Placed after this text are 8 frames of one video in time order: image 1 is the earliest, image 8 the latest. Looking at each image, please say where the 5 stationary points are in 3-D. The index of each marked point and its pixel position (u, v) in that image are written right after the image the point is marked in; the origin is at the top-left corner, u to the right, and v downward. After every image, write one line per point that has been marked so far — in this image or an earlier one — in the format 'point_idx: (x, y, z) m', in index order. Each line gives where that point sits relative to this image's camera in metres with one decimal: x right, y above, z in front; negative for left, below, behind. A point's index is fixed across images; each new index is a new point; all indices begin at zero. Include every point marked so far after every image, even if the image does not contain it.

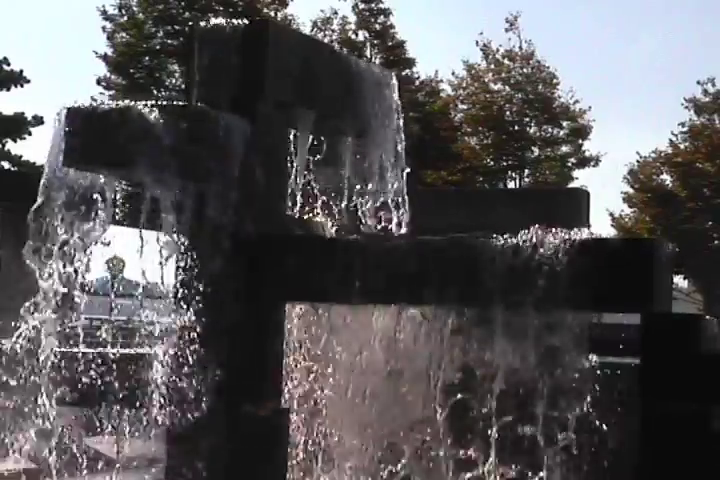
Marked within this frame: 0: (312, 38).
0: (-0.4, +1.6, +5.1) m
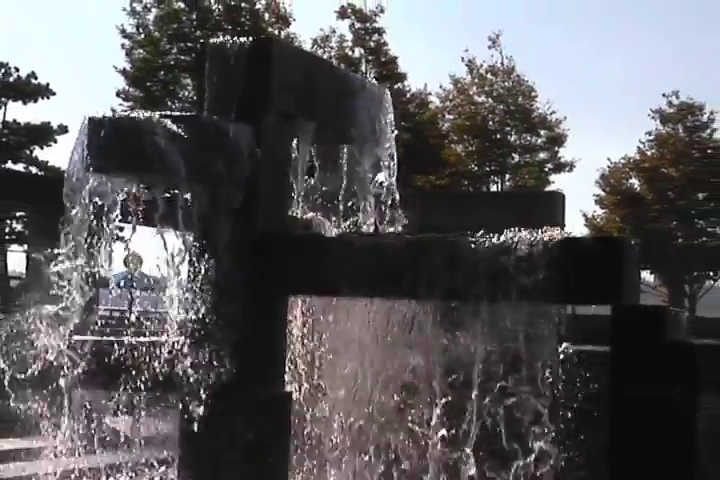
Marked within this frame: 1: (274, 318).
0: (-0.4, +1.6, +5.7) m
1: (-0.7, -0.6, +5.2) m
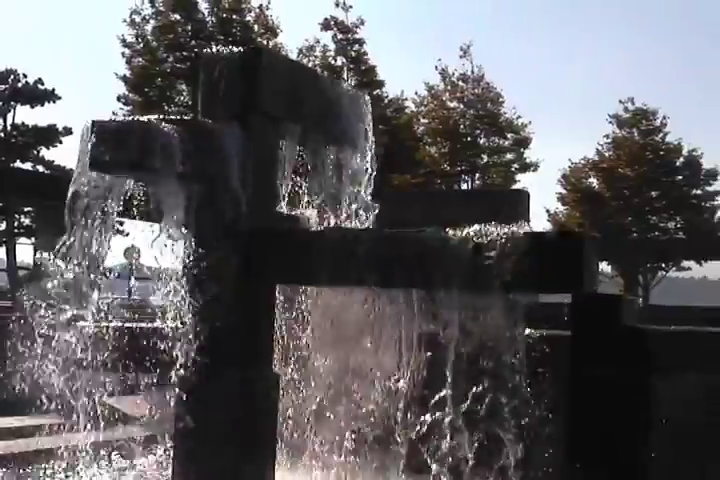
0: (-0.6, +1.6, +6.2) m
1: (-0.8, -0.6, +5.8) m
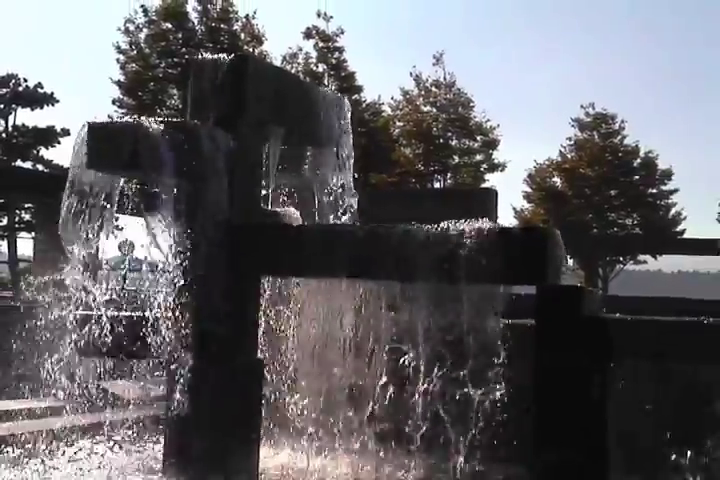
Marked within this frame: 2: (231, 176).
0: (-0.8, +1.7, +6.6) m
1: (-1.1, -0.5, +6.2) m
2: (-1.2, +0.6, +6.2) m
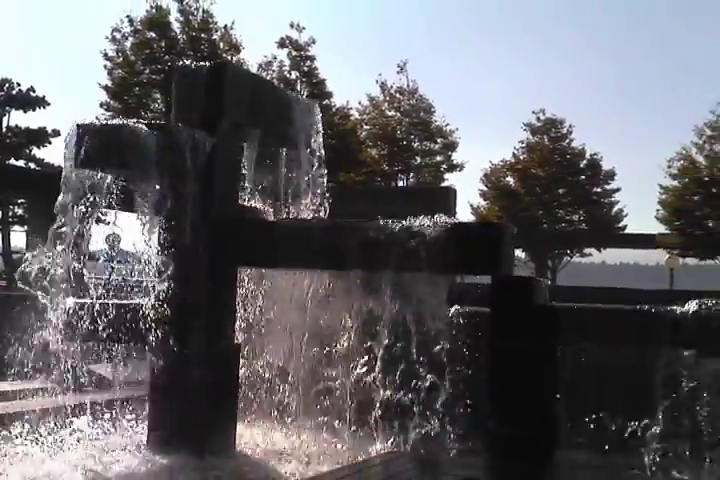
0: (-1.1, +1.8, +7.2) m
1: (-1.4, -0.4, +6.8) m
2: (-1.5, +0.7, +6.8) m
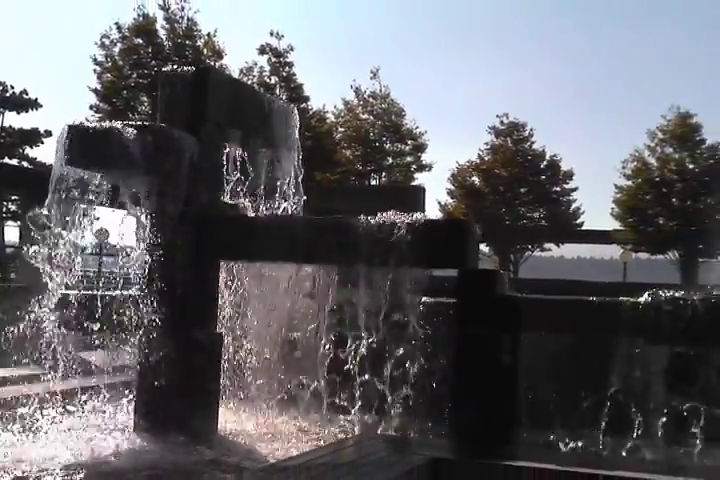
0: (-1.4, +1.8, +7.7) m
1: (-1.7, -0.4, +7.3) m
2: (-1.8, +0.7, +7.3) m
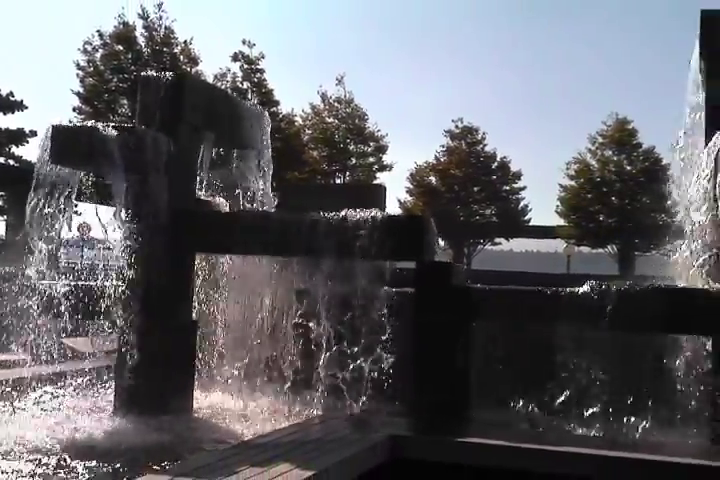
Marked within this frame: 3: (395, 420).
0: (-1.8, +1.9, +8.3) m
1: (-2.1, -0.3, +7.9) m
2: (-2.2, +0.8, +7.9) m
3: (+0.4, -2.0, +7.5) m
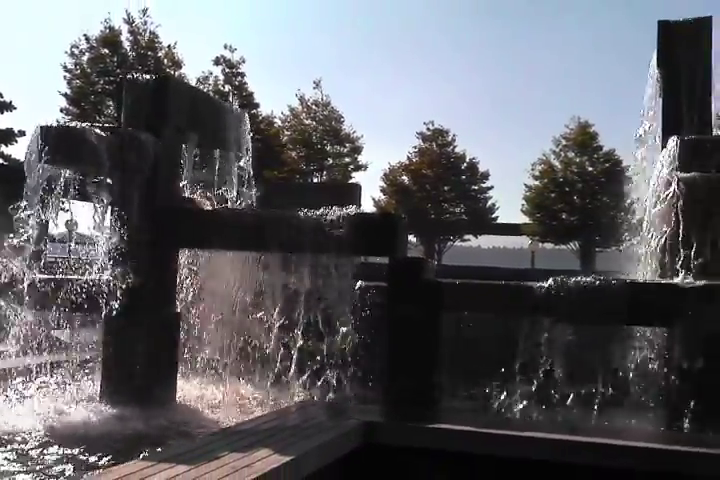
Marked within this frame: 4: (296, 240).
0: (-2.1, +1.9, +8.7) m
1: (-2.4, -0.3, +8.3) m
2: (-2.5, +0.8, +8.3) m
3: (+0.1, -1.9, +7.9) m
4: (-0.8, 0.0, +8.0) m
